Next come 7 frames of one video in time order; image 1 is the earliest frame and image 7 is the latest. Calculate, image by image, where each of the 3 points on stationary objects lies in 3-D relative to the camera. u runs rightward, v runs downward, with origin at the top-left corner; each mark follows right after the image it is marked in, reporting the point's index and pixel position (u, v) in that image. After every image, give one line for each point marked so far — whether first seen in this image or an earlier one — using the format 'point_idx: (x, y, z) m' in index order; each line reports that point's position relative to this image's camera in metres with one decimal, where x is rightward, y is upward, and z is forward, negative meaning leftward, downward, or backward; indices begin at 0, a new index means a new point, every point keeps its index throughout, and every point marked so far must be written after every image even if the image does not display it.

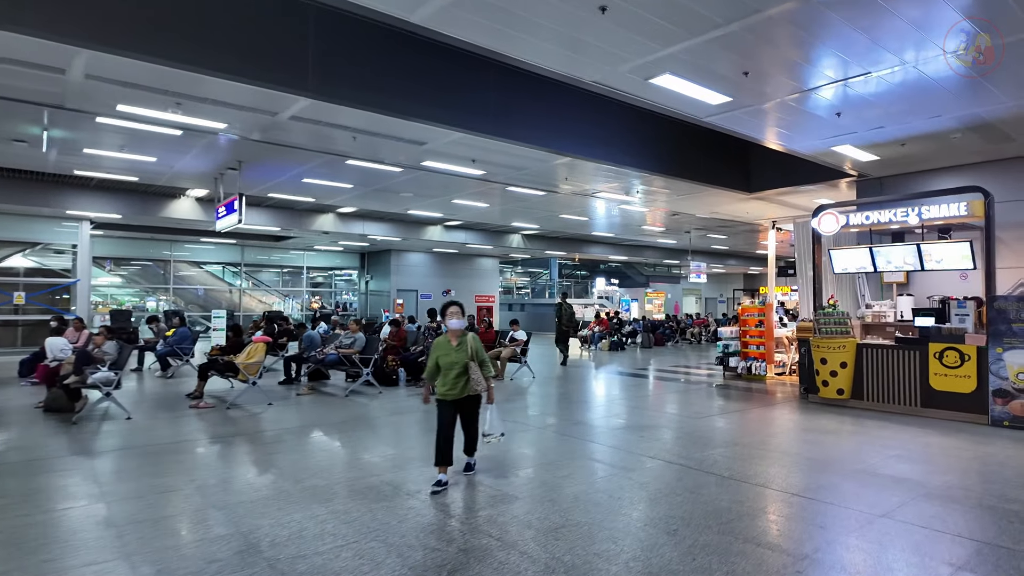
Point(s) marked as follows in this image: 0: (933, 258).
0: (+5.2, +0.4, +7.4) m
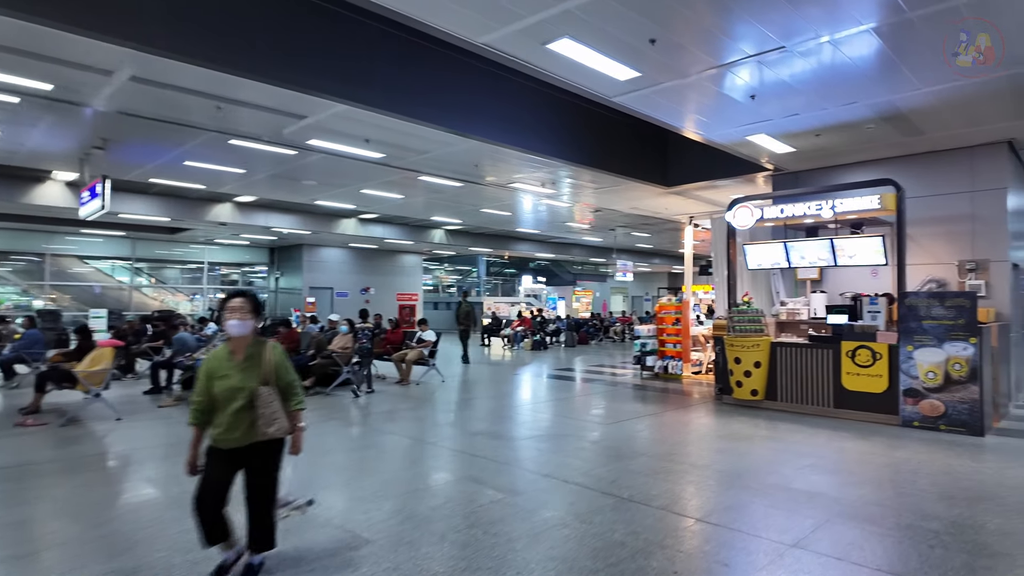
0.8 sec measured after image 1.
0: (+4.0, +0.4, +7.1) m
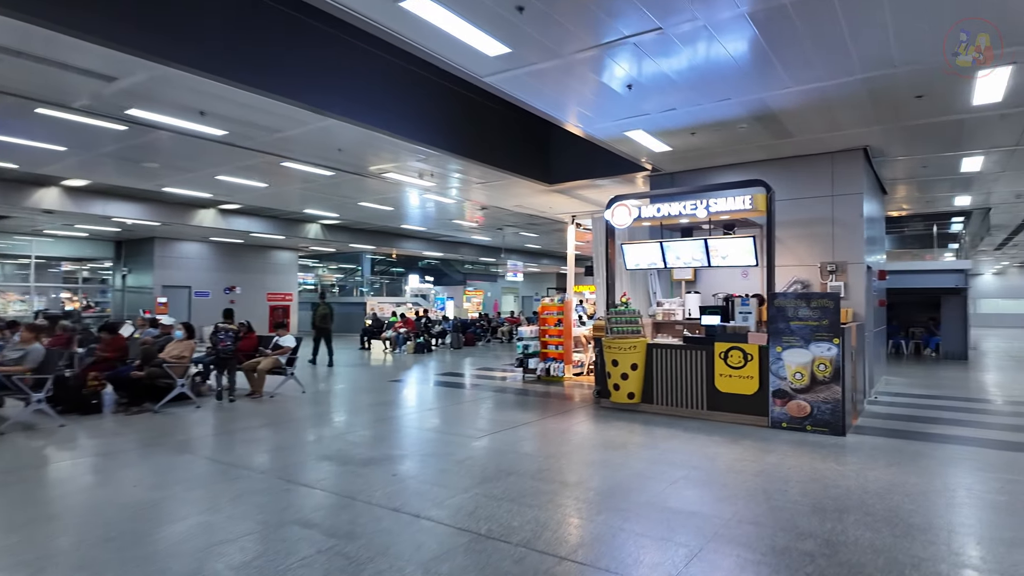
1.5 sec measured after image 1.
0: (+2.5, +0.4, +7.1) m
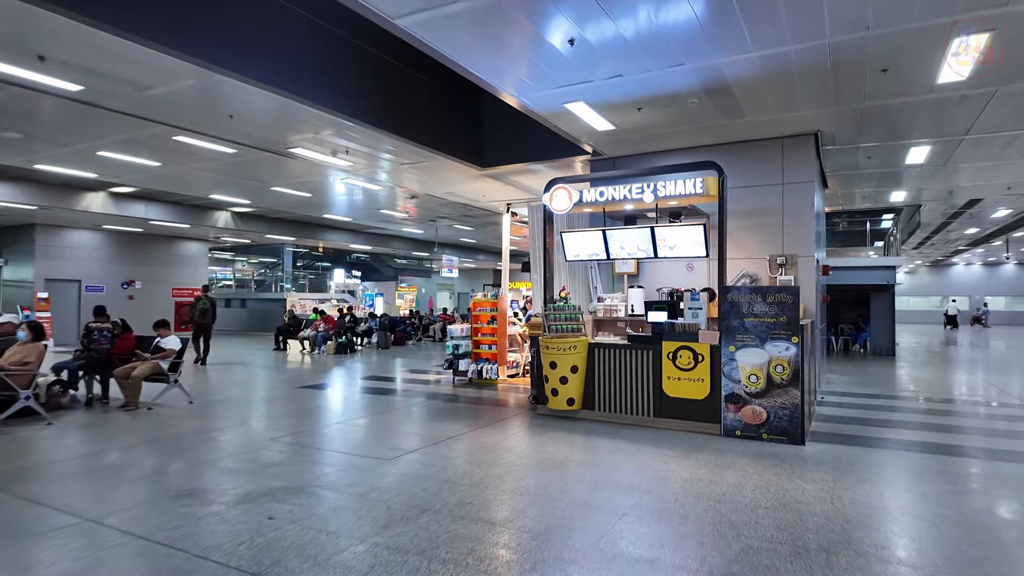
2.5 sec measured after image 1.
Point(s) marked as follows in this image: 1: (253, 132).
0: (+1.7, +0.5, +6.4) m
1: (-3.3, +2.0, +7.6) m
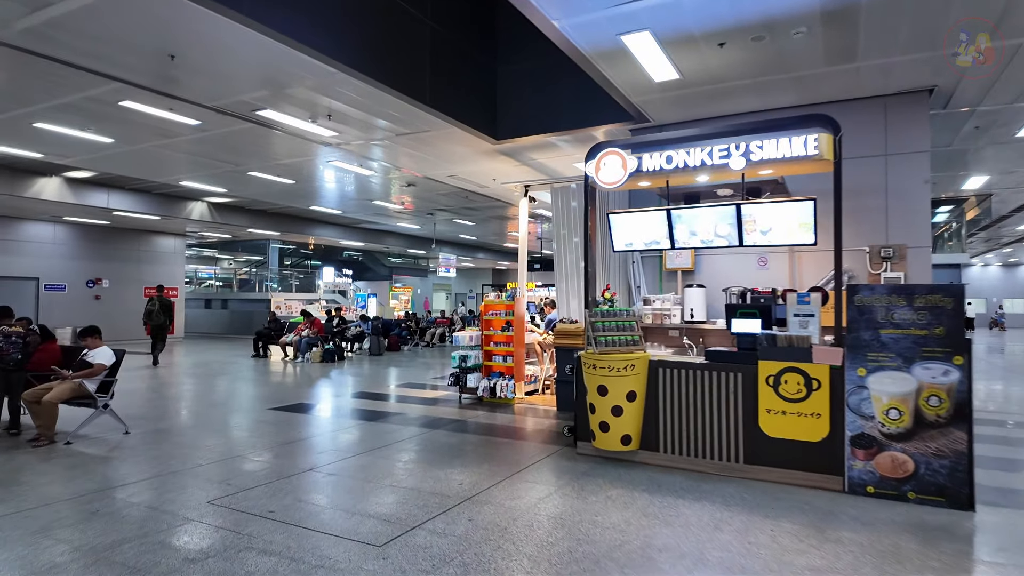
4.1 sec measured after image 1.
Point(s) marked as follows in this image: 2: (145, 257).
0: (+2.0, +0.5, +4.8) m
1: (-3.0, +2.0, +5.9) m
2: (-11.0, +1.0, +17.7) m
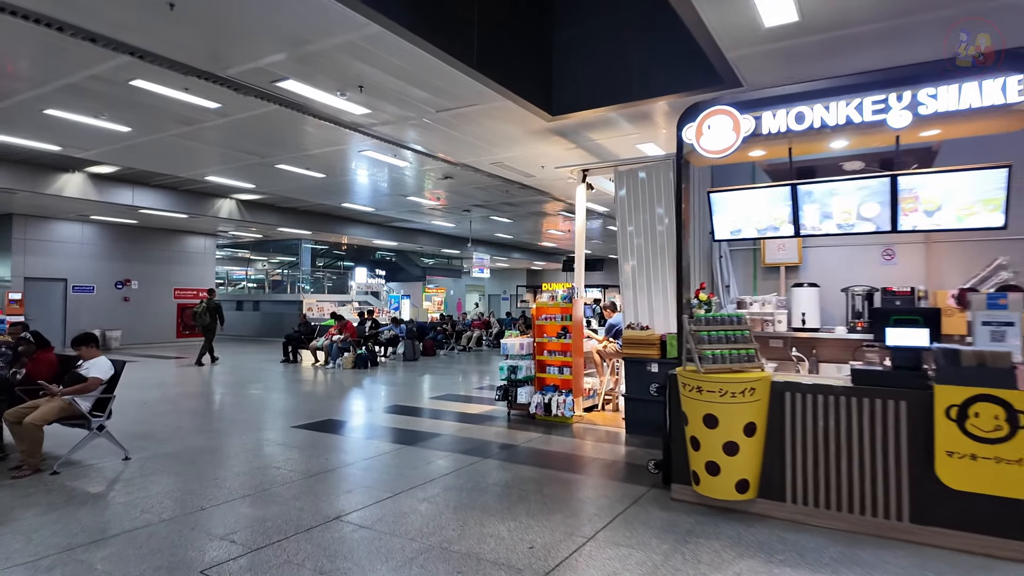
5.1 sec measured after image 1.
0: (+2.4, +0.5, +3.6) m
1: (-2.5, +2.0, +5.1) m
2: (-9.8, +0.9, +17.2) m
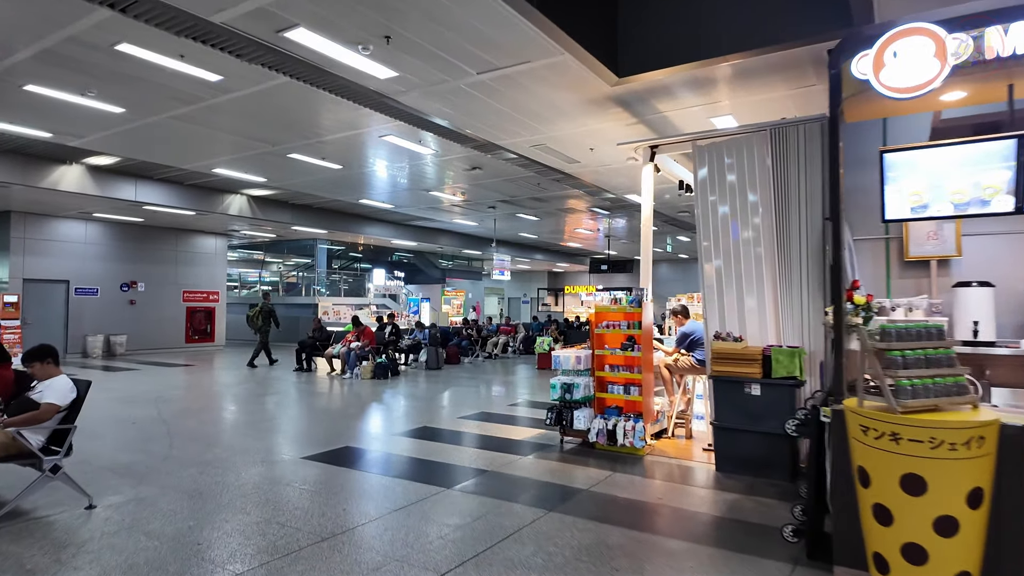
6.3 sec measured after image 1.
0: (+2.9, +0.5, +2.4) m
1: (-2.0, +2.0, +4.0) m
2: (-9.0, +0.9, +16.3) m
